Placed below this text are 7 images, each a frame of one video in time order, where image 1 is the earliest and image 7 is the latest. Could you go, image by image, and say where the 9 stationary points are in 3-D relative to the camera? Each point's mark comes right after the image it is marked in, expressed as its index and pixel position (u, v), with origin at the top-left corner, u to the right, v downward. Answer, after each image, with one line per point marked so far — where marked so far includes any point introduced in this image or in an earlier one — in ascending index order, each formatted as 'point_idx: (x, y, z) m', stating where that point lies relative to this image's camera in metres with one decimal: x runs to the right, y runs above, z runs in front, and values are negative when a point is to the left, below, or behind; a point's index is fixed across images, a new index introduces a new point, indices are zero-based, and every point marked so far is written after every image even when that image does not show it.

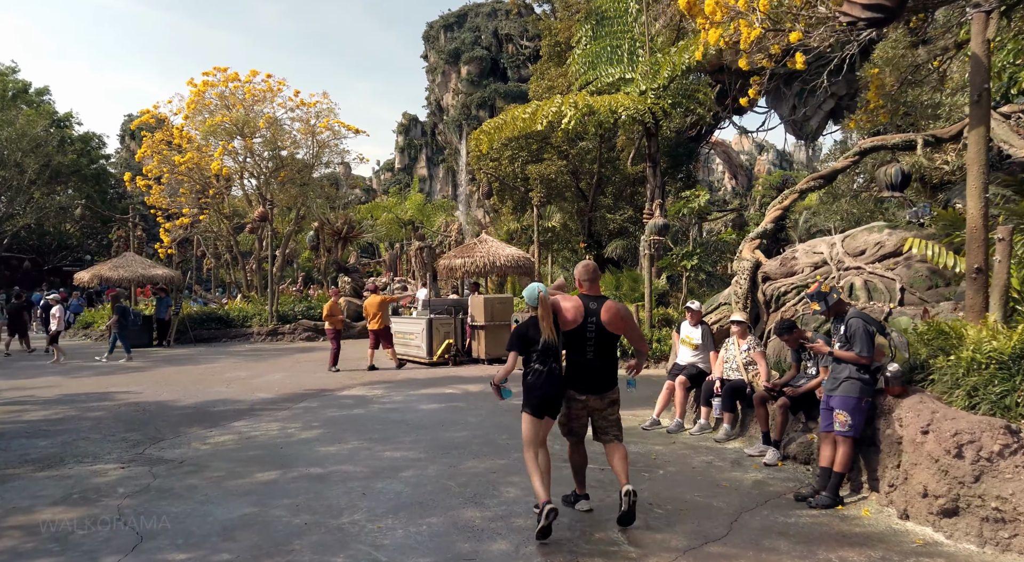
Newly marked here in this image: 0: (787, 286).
0: (+2.8, 0.0, +7.5) m
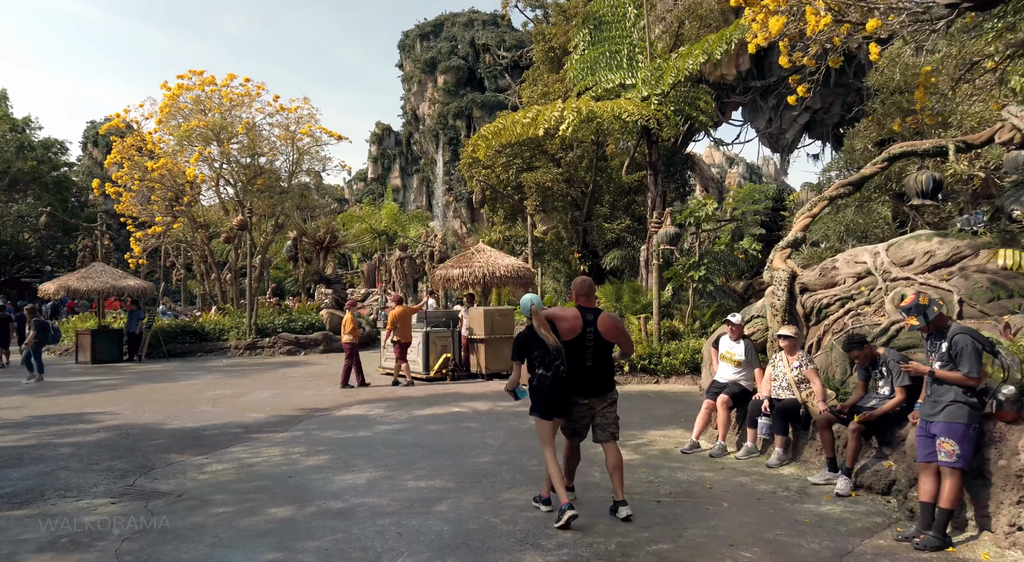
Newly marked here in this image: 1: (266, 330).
0: (+3.1, -0.2, +7.0) m
1: (-6.6, -1.3, +19.3) m
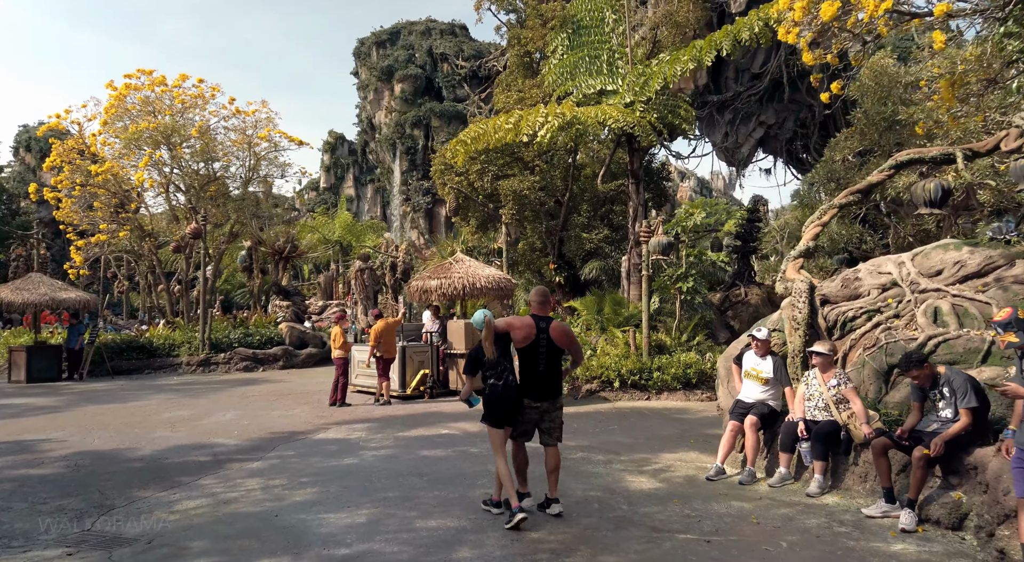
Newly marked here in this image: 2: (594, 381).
0: (+3.1, -0.3, +6.6) m
1: (-7.3, -1.6, +18.2) m
2: (+1.3, -1.5, +11.1) m
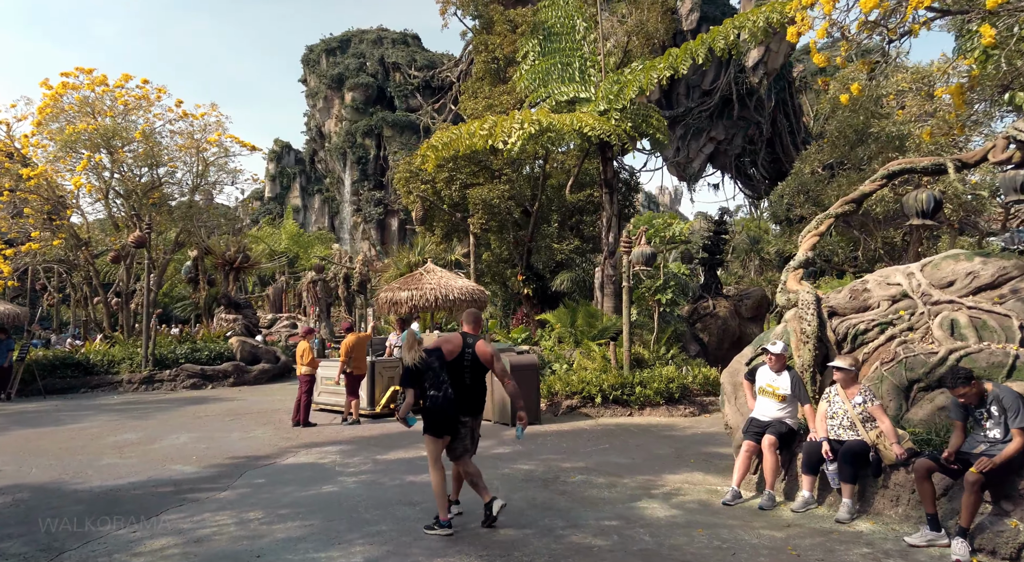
0: (+3.1, -0.4, +6.4) m
1: (-8.2, -1.9, +17.2) m
2: (+0.9, -1.7, +10.7) m
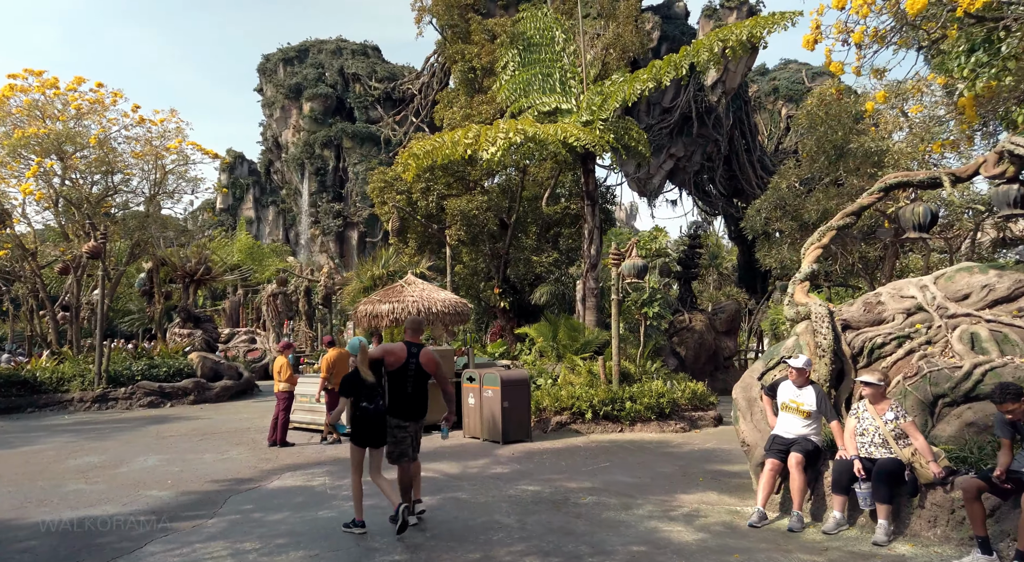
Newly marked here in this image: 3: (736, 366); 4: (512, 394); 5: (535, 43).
0: (+3.2, -0.5, +6.3) m
1: (-8.8, -2.2, +16.3) m
2: (+0.7, -1.9, +10.4) m
3: (+5.3, -2.0, +17.1) m
4: (0.0, -1.5, +9.6) m
5: (+0.4, +4.6, +14.0) m
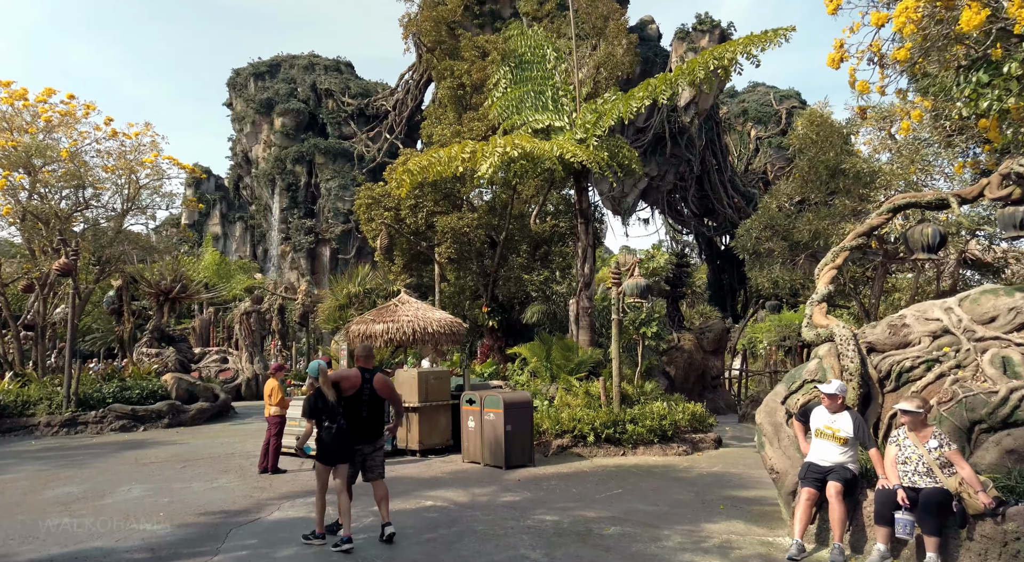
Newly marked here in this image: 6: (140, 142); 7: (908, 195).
0: (+3.3, -0.7, +6.2) m
1: (-9.0, -2.6, +15.6) m
2: (+0.7, -2.2, +10.1) m
3: (+5.0, -2.5, +17.0) m
4: (0.0, -1.7, +9.3) m
5: (+0.3, +4.2, +13.9) m
6: (-9.6, +3.6, +18.9) m
7: (+4.5, +1.0, +8.2) m
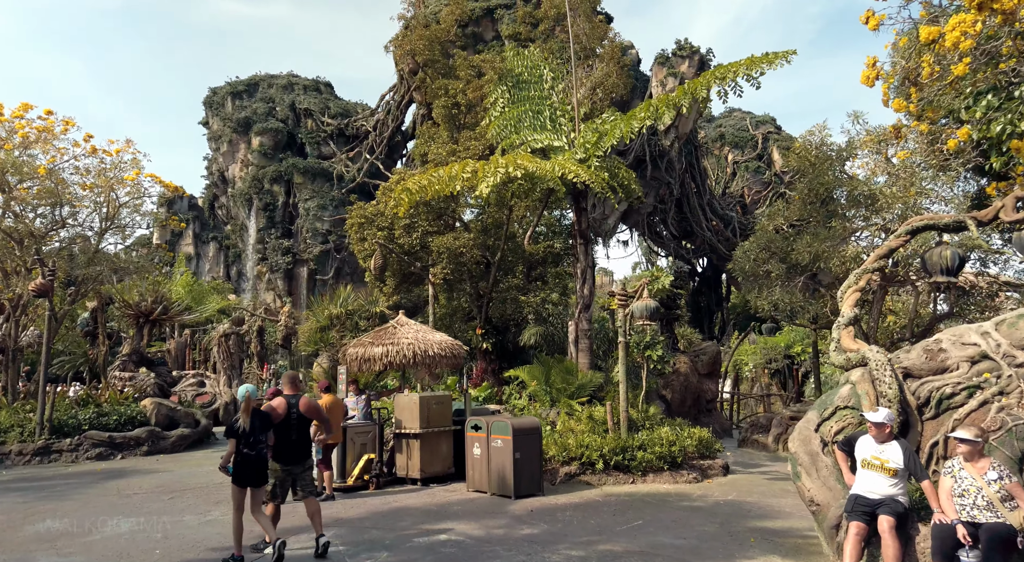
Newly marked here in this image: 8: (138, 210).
0: (+3.6, -0.9, +6.0) m
1: (-9.2, -3.0, +14.9) m
2: (+0.8, -2.4, +9.8) m
3: (+4.8, -3.0, +16.8) m
4: (+0.1, -2.0, +8.9) m
5: (+0.2, +3.8, +13.7) m
6: (-9.8, +3.1, +18.3) m
7: (+4.6, +0.7, +8.1) m
8: (-10.1, +1.9, +19.6) m
